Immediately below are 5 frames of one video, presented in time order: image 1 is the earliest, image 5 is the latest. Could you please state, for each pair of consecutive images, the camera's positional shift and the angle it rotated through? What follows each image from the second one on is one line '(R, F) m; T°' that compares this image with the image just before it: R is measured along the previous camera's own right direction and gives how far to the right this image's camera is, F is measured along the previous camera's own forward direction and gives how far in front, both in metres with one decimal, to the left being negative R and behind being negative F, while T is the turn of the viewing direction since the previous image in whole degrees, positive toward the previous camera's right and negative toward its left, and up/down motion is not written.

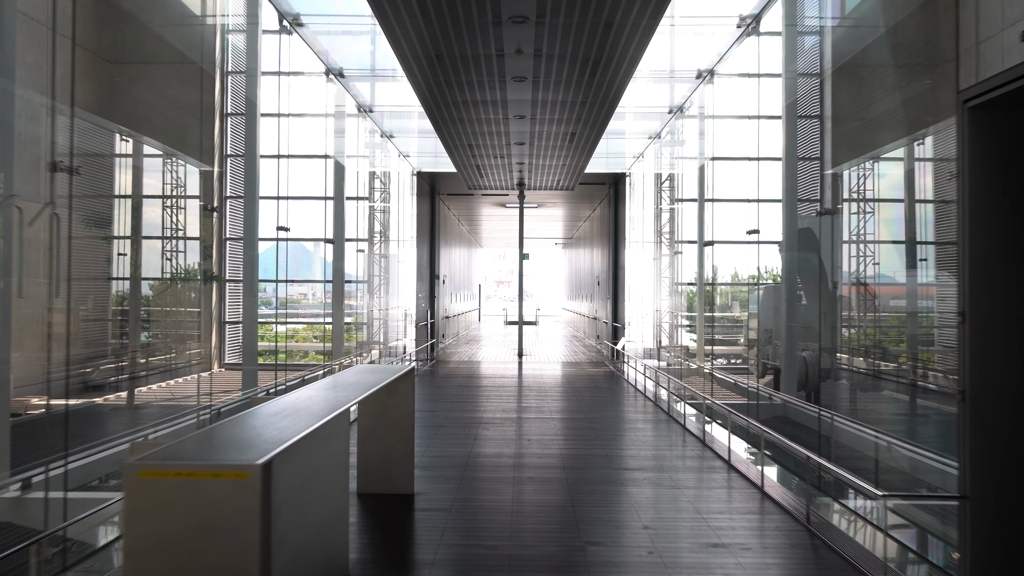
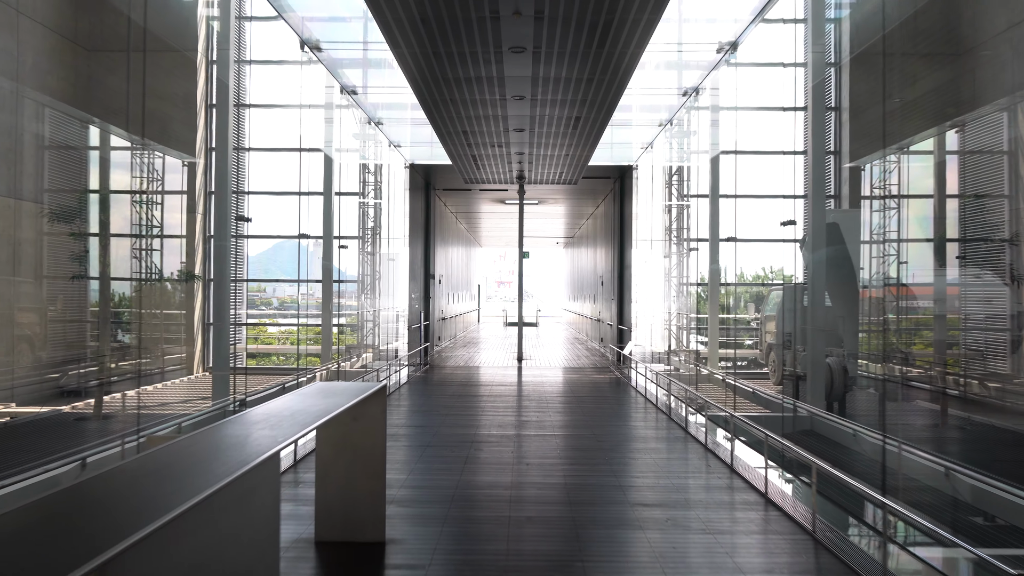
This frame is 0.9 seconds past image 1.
(0.0, +0.5) m; 0°
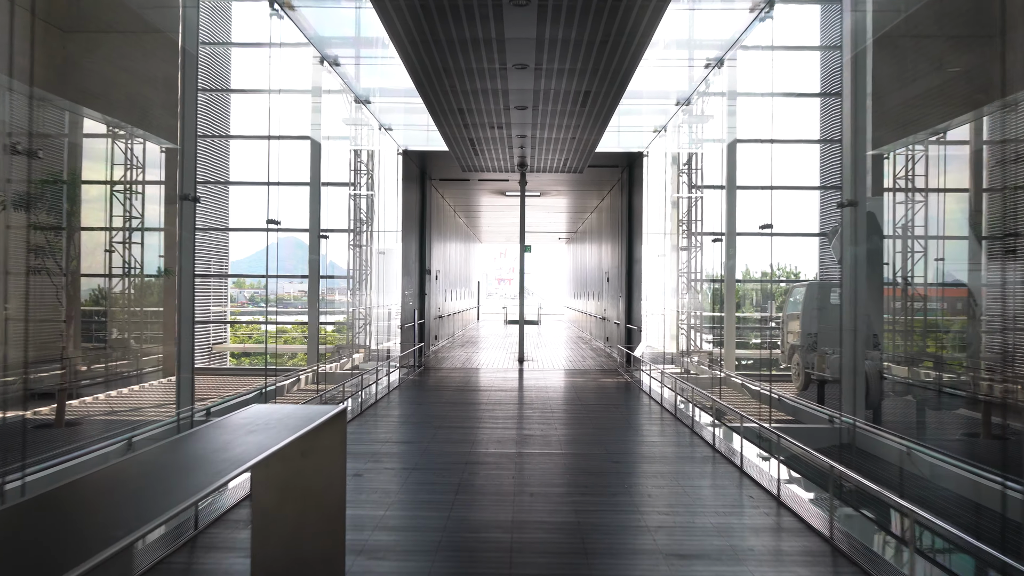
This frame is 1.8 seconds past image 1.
(0.0, +0.5) m; 0°
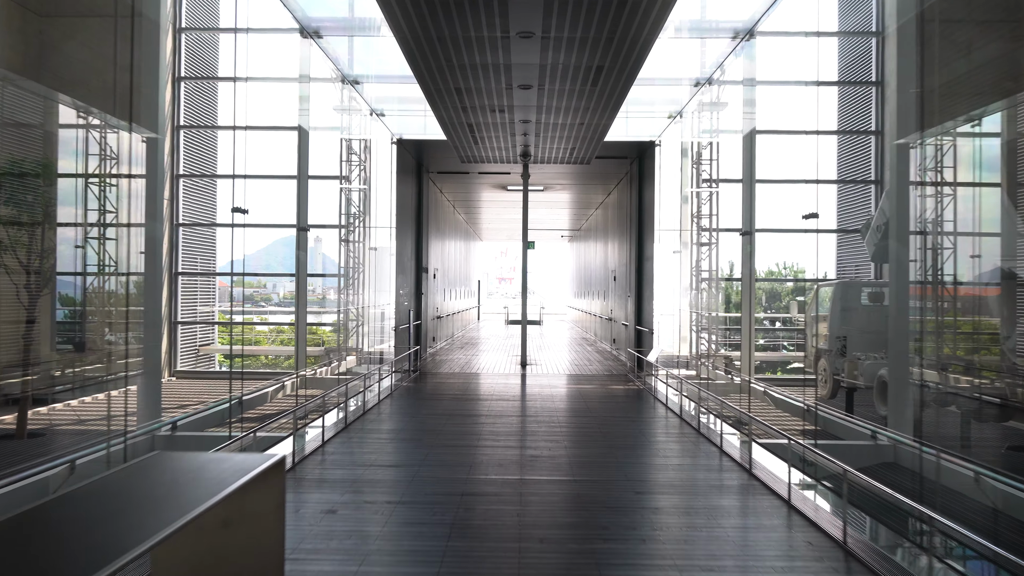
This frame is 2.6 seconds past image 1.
(0.0, +0.5) m; 0°
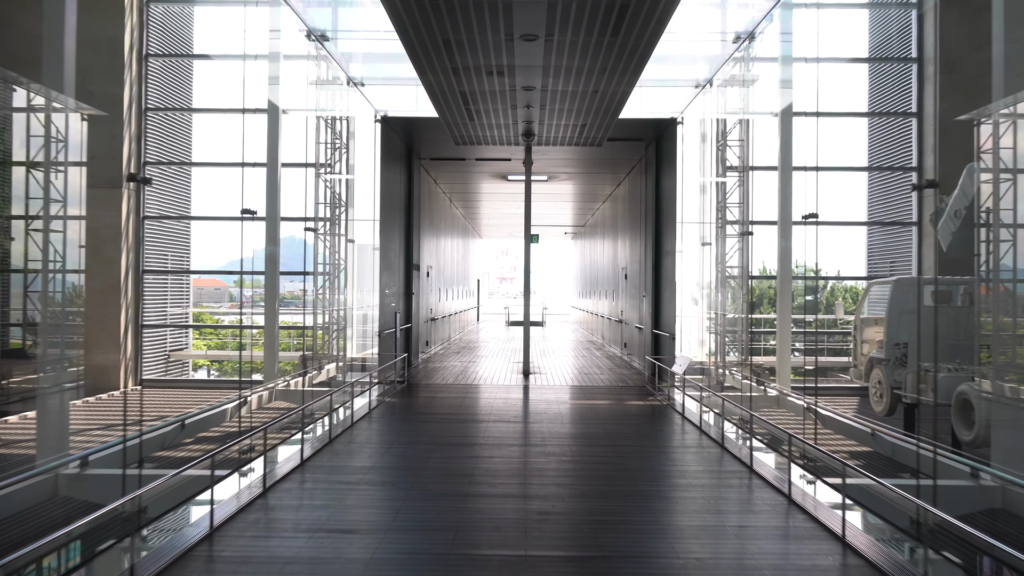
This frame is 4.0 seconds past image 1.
(0.0, +0.8) m; 0°
